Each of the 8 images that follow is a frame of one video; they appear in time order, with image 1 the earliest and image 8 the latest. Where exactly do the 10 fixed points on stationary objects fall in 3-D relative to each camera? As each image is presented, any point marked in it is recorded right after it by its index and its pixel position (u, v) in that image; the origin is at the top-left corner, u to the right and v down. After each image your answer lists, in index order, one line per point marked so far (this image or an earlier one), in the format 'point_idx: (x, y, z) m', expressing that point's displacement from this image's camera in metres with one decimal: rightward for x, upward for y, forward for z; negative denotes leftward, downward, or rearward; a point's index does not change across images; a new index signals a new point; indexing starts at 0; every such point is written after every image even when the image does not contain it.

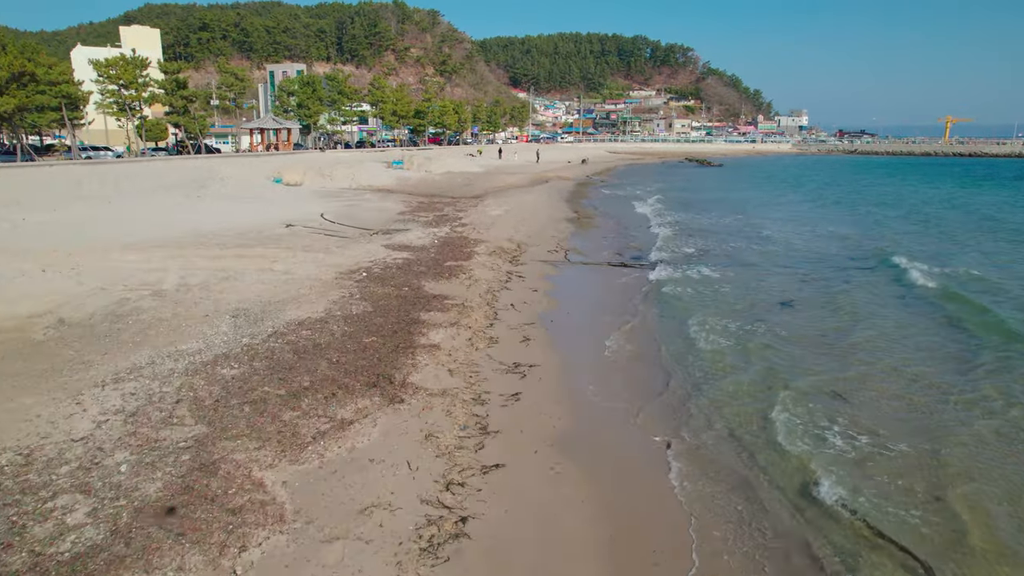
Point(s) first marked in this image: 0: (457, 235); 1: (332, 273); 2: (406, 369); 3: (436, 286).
0: (-1.4, +1.3, +16.3) m
1: (-3.2, +0.3, +11.7) m
2: (-1.1, -0.9, +6.9) m
3: (-1.2, 0.0, +10.7) m
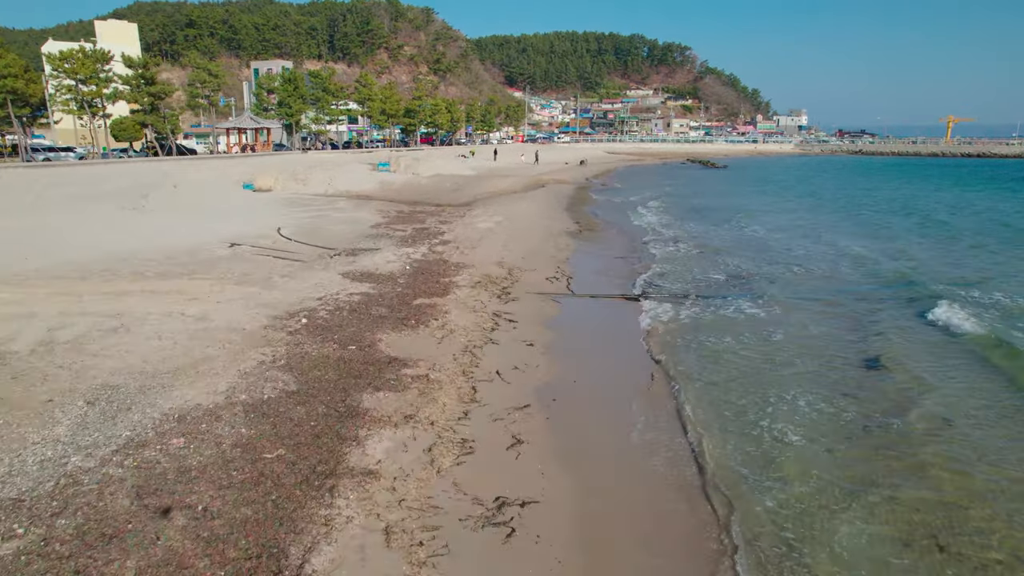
0: (-1.6, +0.6, +13.5) m
1: (-3.4, -0.4, +8.9) m
2: (-1.2, -1.5, +4.1) m
3: (-1.4, -0.7, +7.9) m
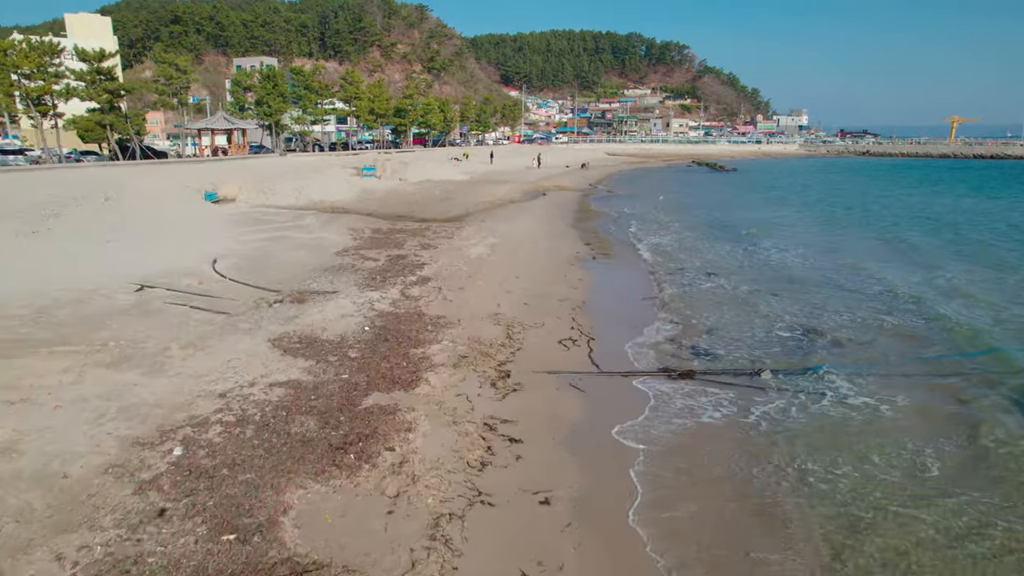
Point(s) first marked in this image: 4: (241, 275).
0: (-1.6, -0.3, +10.1) m
1: (-3.3, -1.3, +5.5) m
2: (-1.2, -2.4, +0.7) m
3: (-1.4, -1.6, +4.6) m
4: (-5.0, +0.2, +12.1) m
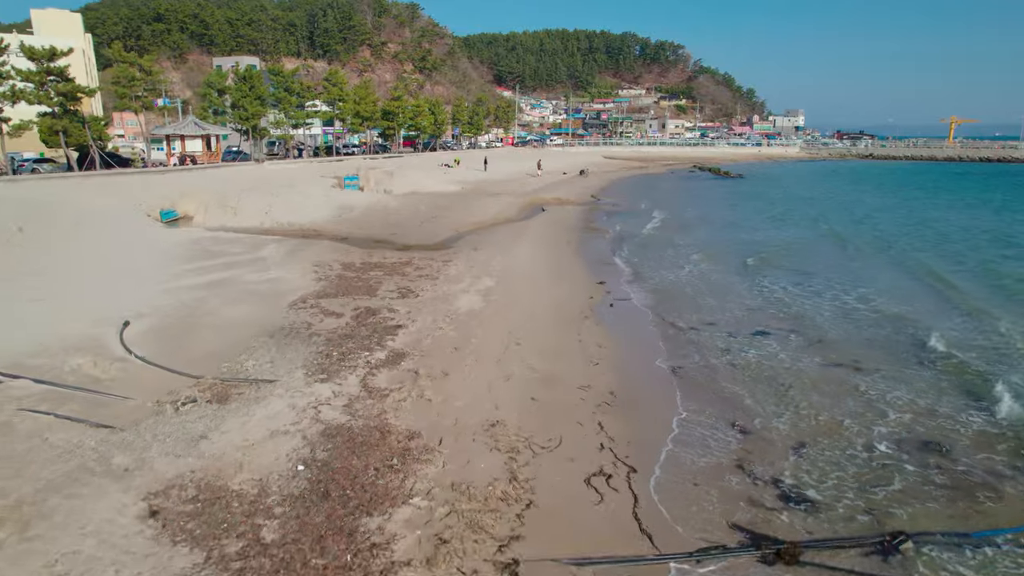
0: (-1.6, -1.3, +7.2) m
1: (-3.2, -2.4, +2.6) m
2: (-1.1, -3.5, -2.1) m
3: (-1.3, -2.6, +1.7) m
4: (-5.0, -0.8, +9.1) m
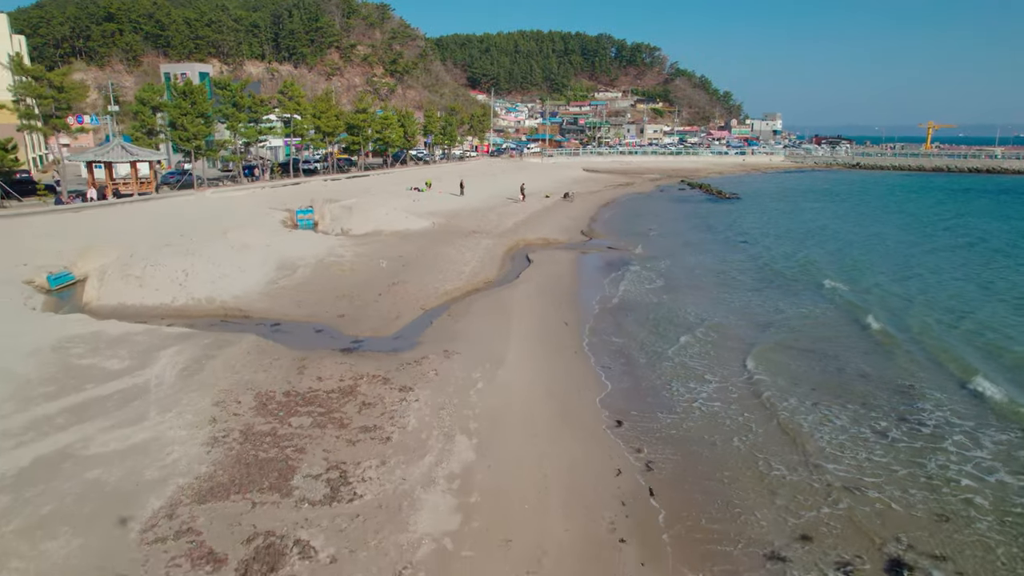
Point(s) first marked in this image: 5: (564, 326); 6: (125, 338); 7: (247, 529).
0: (-1.5, -3.7, +2.8) m
1: (-3.0, -4.7, -1.9) m
2: (-0.6, -5.8, -6.5) m
3: (-1.0, -5.0, -2.8) m
4: (-4.9, -3.2, +4.6) m
5: (+1.2, -0.9, +15.7) m
6: (-7.8, -1.0, +13.4) m
7: (-2.9, -2.6, +7.2) m
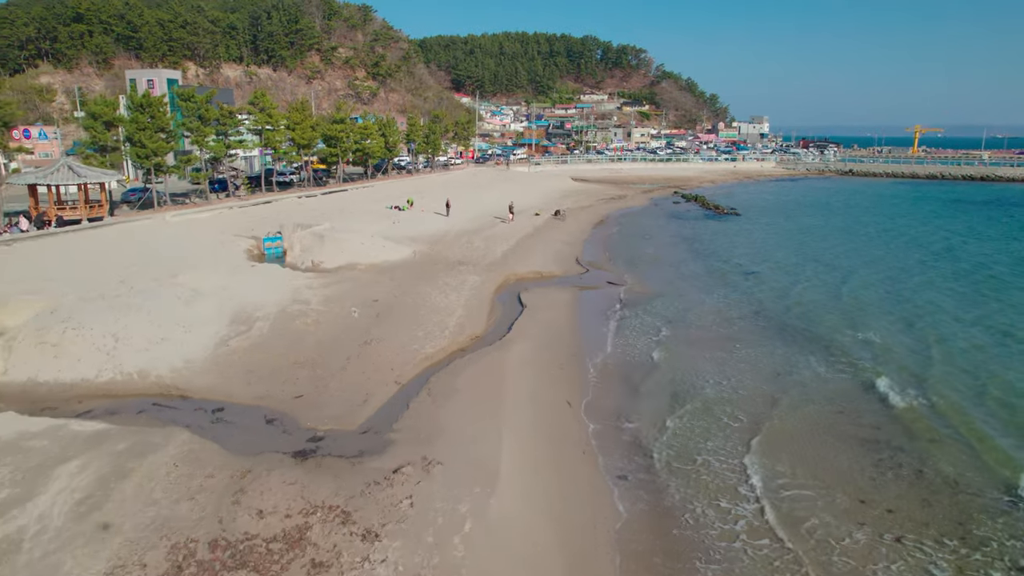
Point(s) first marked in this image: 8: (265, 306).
0: (-1.3, -5.1, +0.2) m
1: (-2.7, -6.2, -4.6) m
2: (-0.2, -7.3, -9.2) m
3: (-0.7, -6.4, -5.4) m
4: (-4.8, -4.7, +1.9) m
5: (+1.1, -2.4, +13.1) m
6: (-7.9, -2.5, +10.6) m
7: (-2.8, -4.1, +4.5) m
8: (-7.0, -0.5, +18.7) m
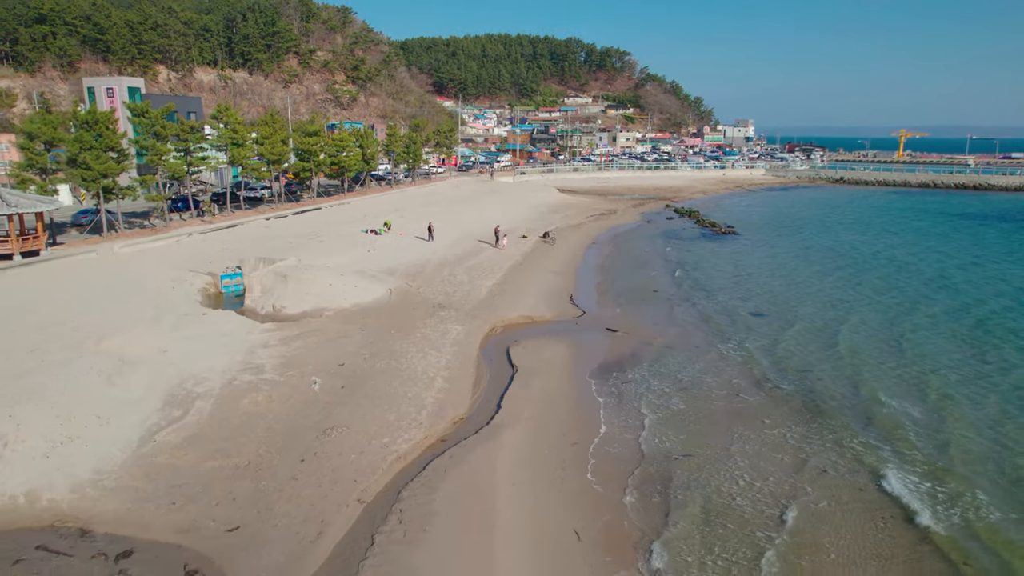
0: (-1.1, -6.7, -2.6) m
1: (-2.4, -7.8, -7.4) m
2: (+0.2, -8.8, -11.9) m
3: (-0.3, -8.0, -8.1) m
4: (-4.6, -6.2, -1.0) m
5: (+1.0, -3.9, +10.4) m
6: (-7.9, -4.1, +7.7) m
7: (-2.7, -5.7, +1.7) m
8: (-7.2, -2.1, +15.7) m
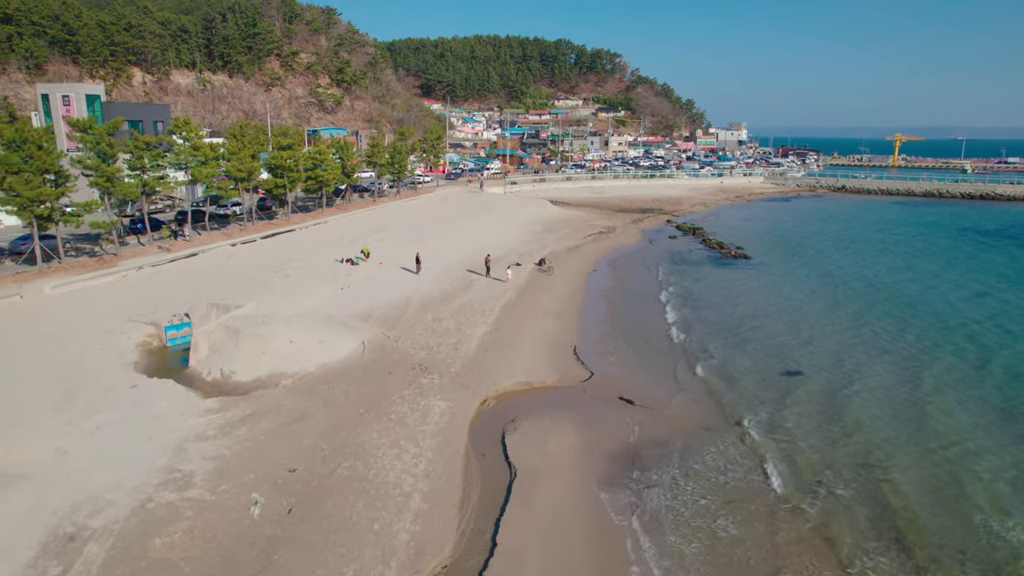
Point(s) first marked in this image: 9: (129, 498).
0: (-0.8, -8.4, -6.2) m
1: (-2.0, -9.5, -11.0) m
2: (+0.7, -10.5, -15.5) m
3: (+0.1, -9.7, -11.7) m
4: (-4.4, -8.0, -4.6) m
5: (+1.1, -5.6, +6.9) m
6: (-7.8, -5.8, +3.9) m
7: (-2.5, -7.4, -1.9) m
8: (-7.2, -3.8, +12.0) m
9: (-7.1, -3.8, +12.1) m
